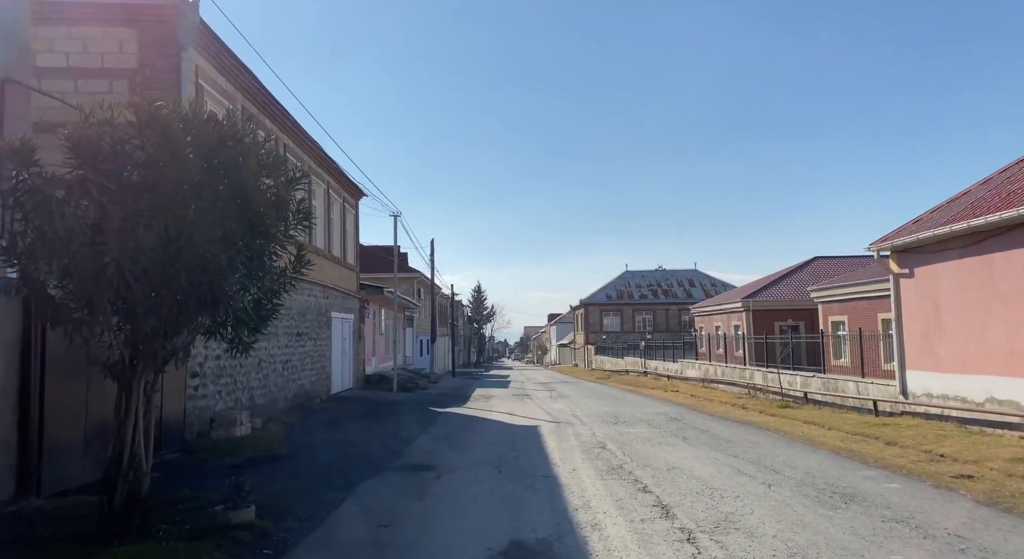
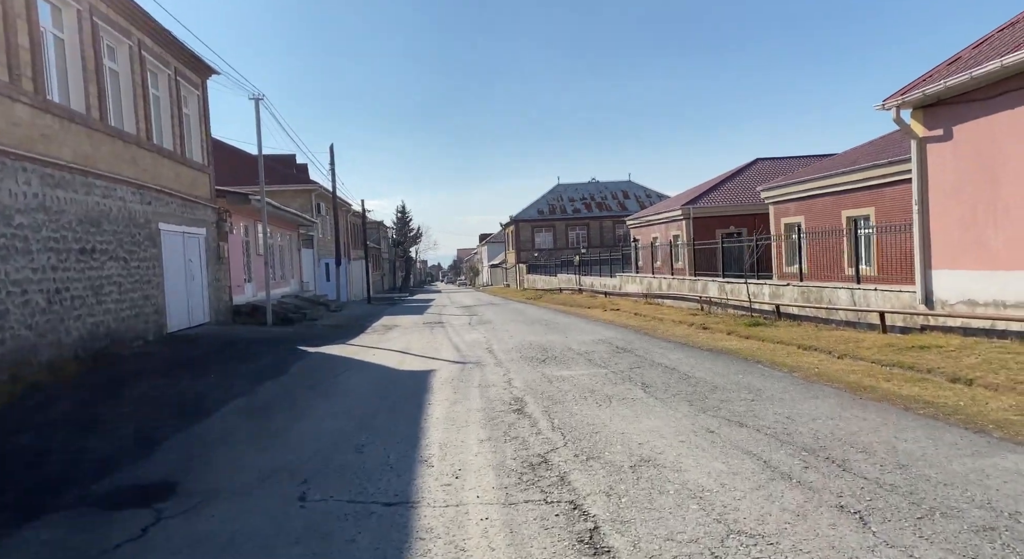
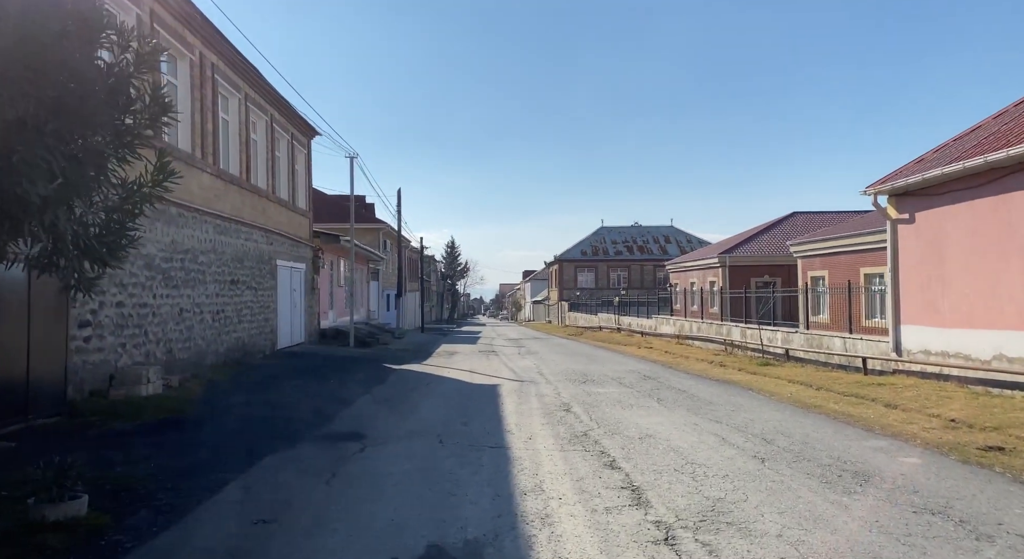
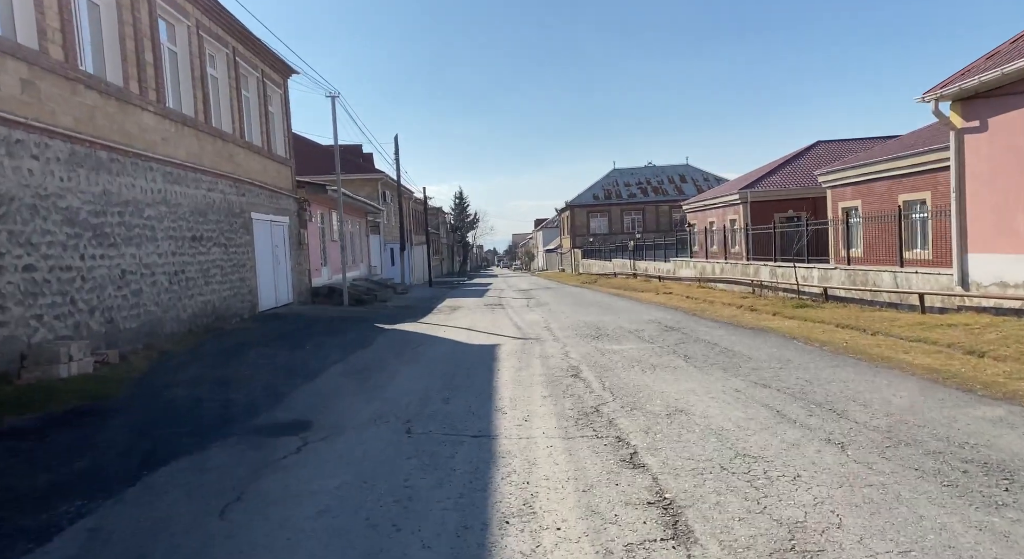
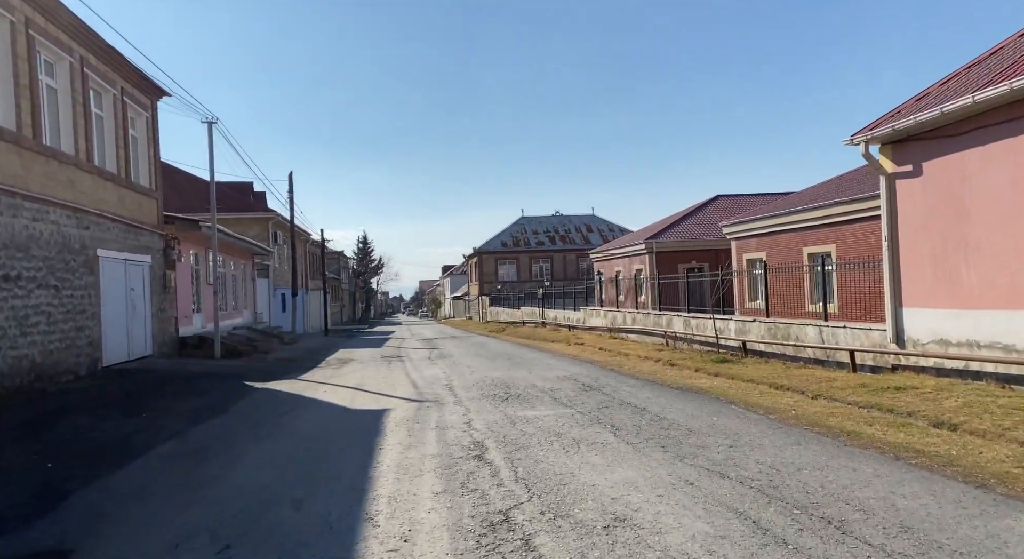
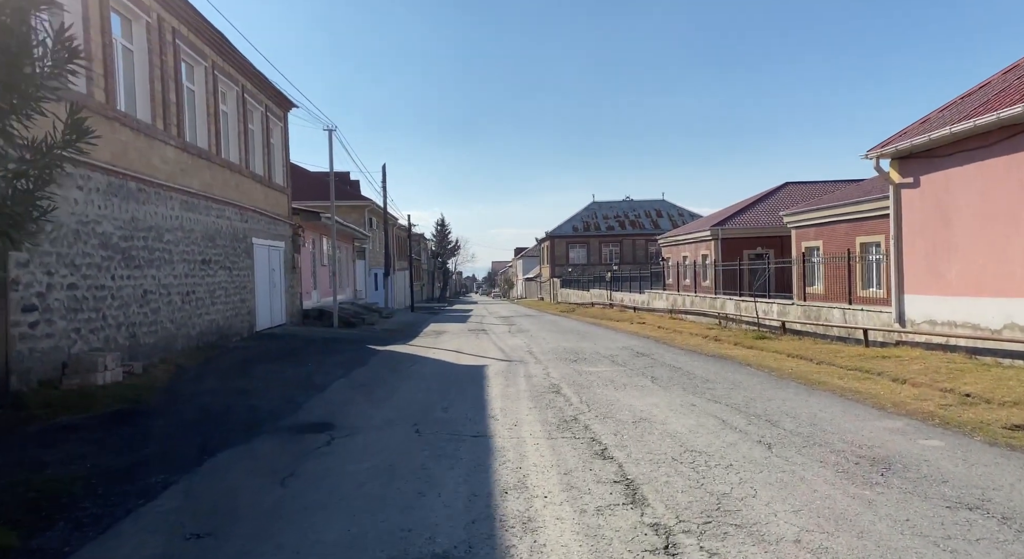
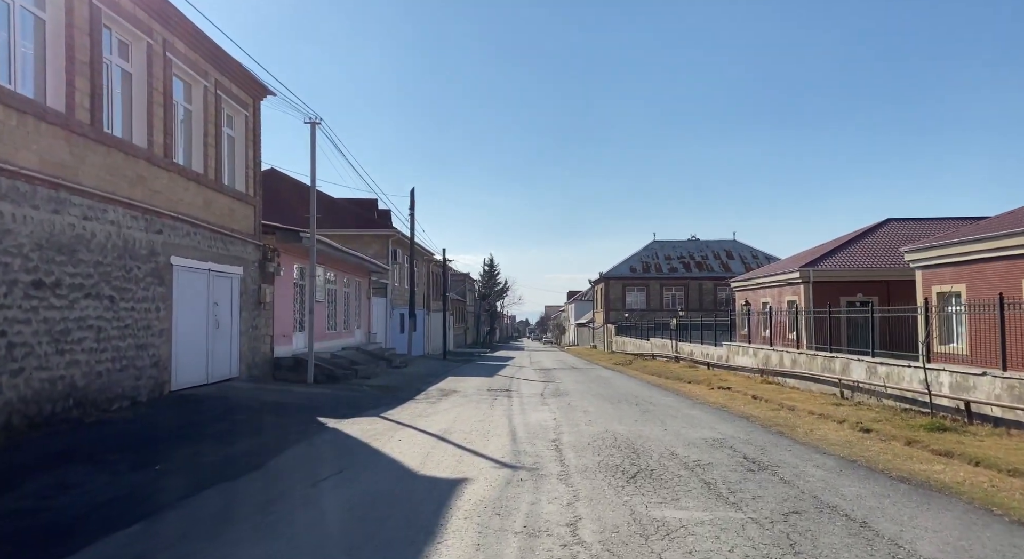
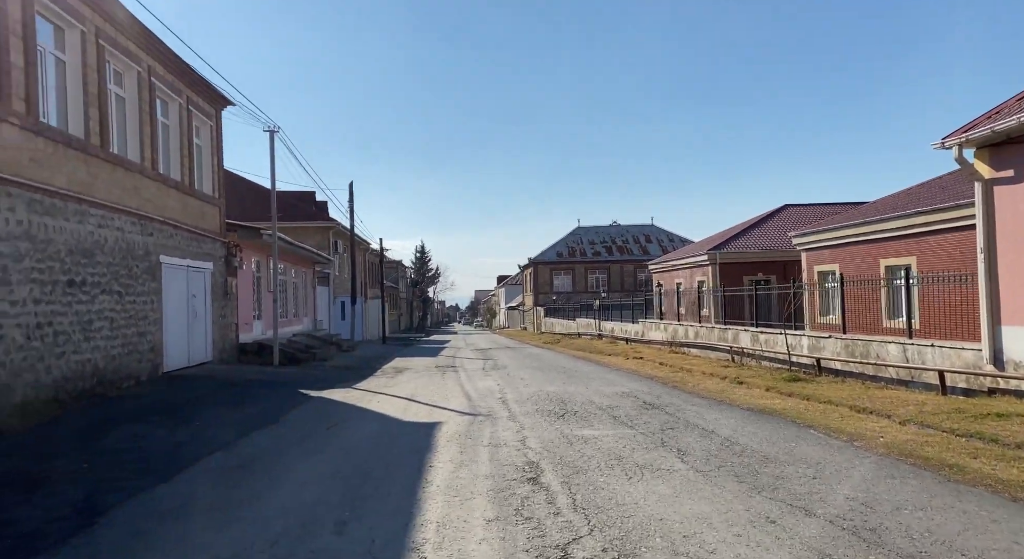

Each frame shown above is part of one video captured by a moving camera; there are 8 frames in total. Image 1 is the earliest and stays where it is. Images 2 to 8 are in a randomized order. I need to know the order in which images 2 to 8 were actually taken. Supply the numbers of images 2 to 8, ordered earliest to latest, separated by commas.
3, 6, 4, 2, 5, 8, 7
